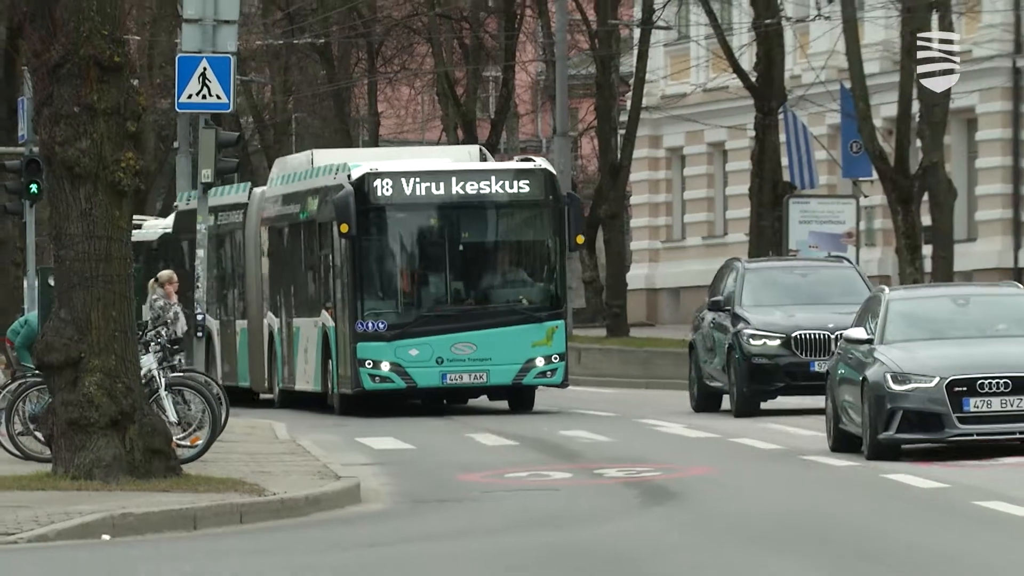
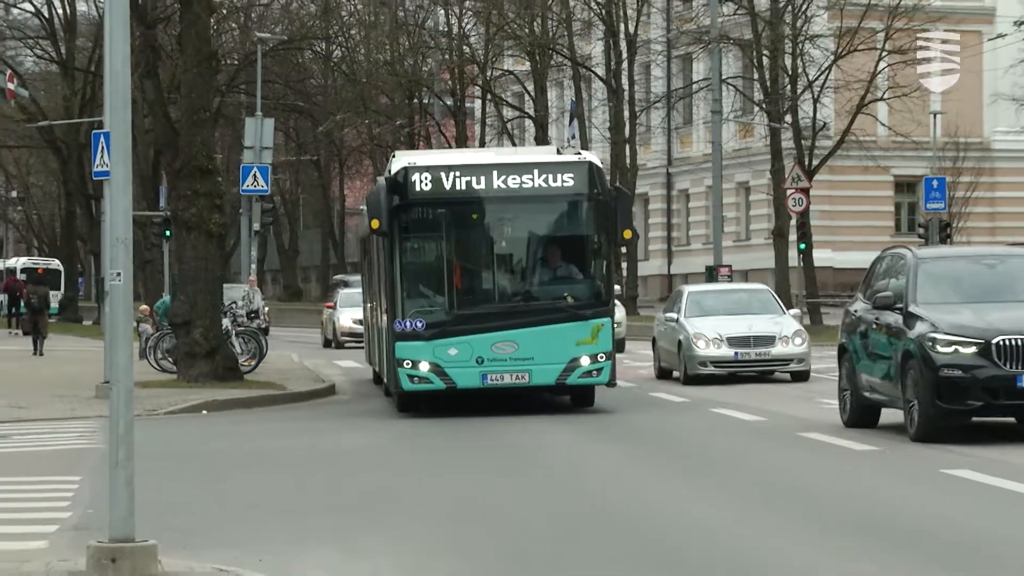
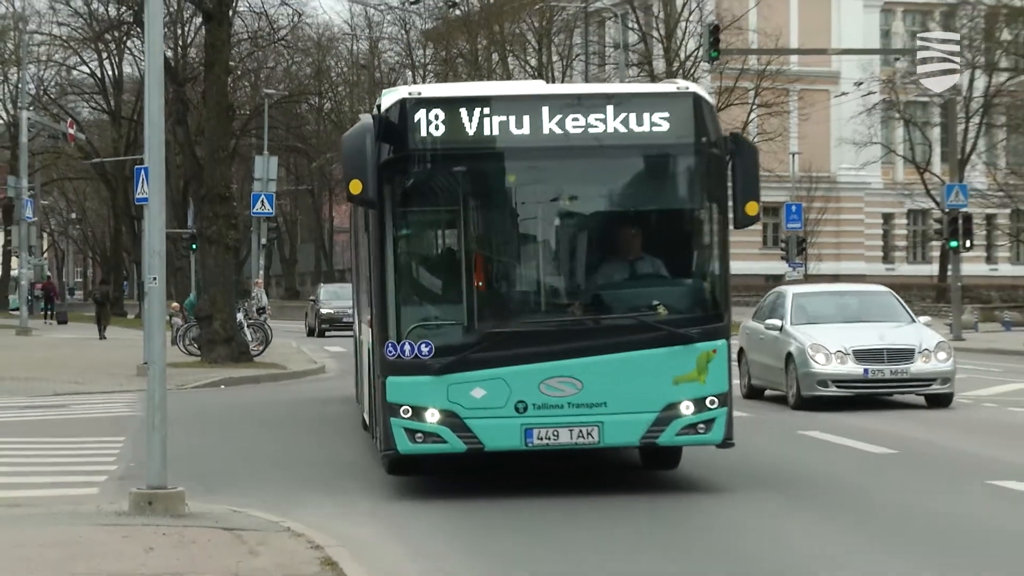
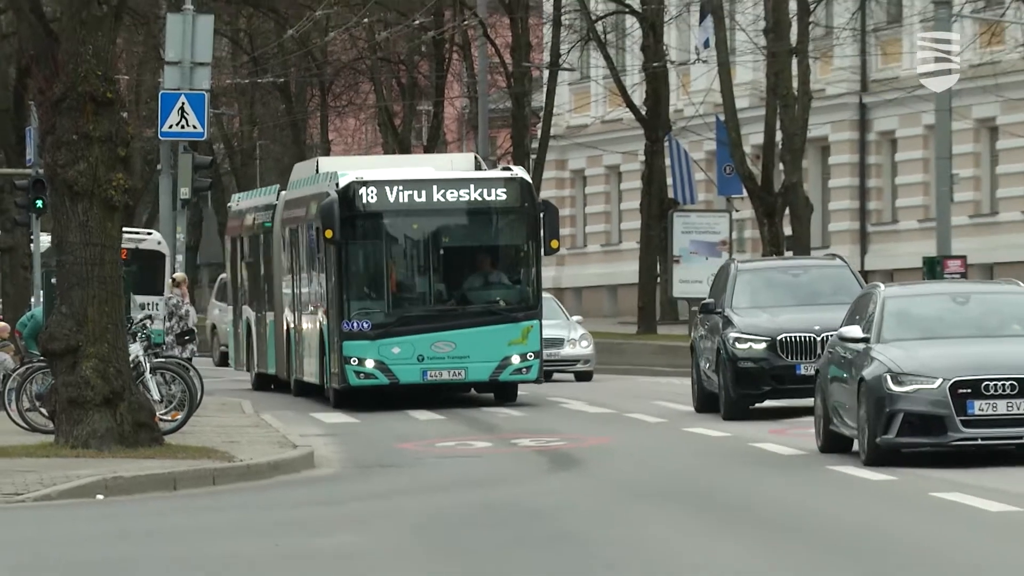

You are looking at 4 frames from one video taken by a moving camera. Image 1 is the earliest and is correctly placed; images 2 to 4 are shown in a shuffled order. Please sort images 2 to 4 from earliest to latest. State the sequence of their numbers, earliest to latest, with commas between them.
4, 2, 3
